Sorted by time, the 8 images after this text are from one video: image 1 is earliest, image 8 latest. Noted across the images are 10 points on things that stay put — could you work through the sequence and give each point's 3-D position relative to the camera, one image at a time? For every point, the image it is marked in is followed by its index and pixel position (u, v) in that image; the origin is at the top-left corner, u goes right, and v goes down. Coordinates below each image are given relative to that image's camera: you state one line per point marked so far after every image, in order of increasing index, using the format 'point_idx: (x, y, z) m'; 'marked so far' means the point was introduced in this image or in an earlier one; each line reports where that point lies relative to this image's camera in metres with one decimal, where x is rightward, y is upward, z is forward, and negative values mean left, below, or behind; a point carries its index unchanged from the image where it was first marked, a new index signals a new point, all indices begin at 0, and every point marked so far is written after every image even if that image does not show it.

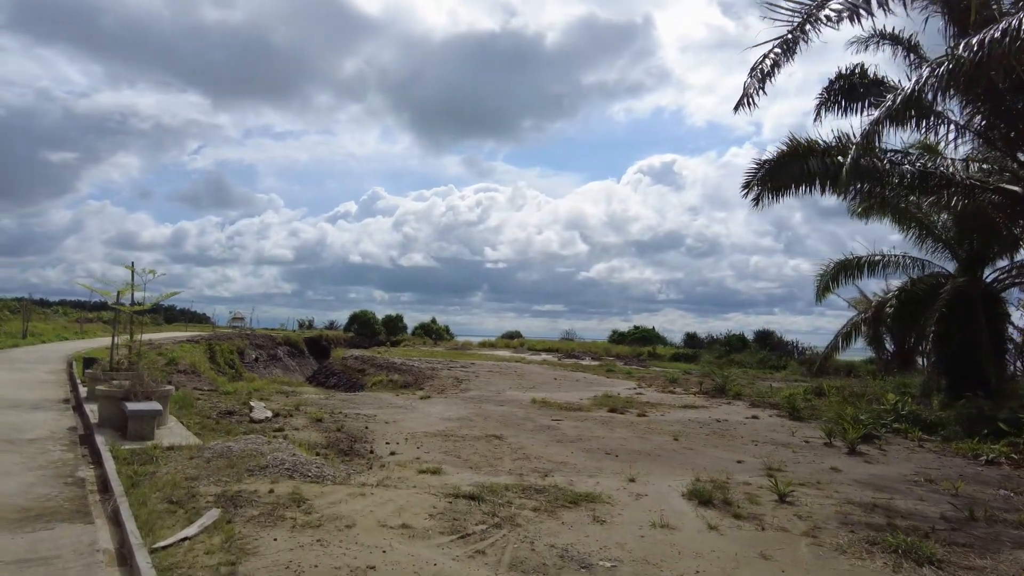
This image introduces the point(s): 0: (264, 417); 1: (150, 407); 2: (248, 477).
0: (-4.6, -2.4, +12.0) m
1: (-4.9, -1.6, +8.9) m
2: (-2.8, -2.0, +7.0) m
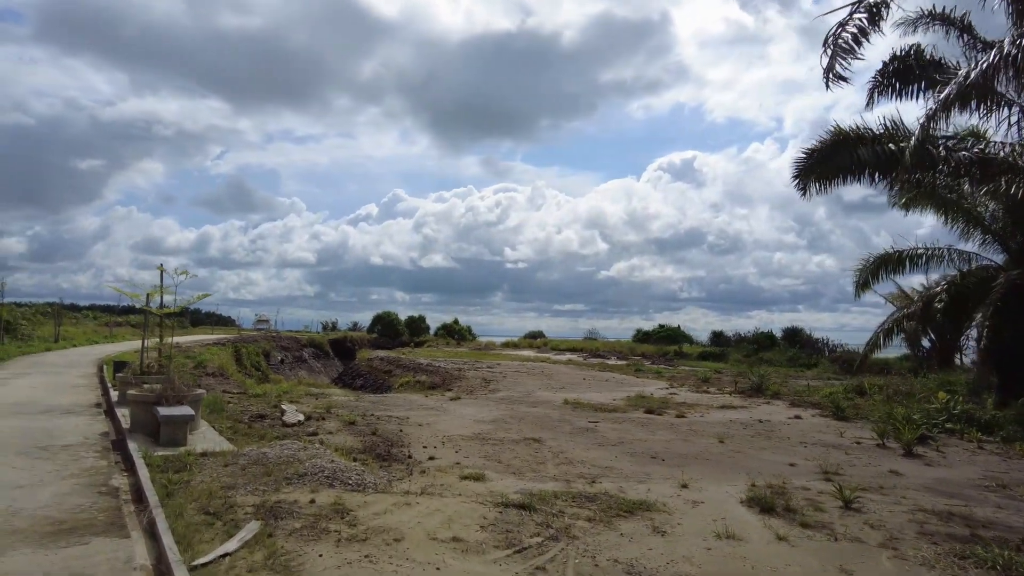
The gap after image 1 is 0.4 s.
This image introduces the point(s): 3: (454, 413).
0: (-3.9, -2.4, +11.8) m
1: (-4.3, -1.6, +8.6) m
2: (-2.3, -2.0, +6.6) m
3: (-1.4, -3.0, +15.8) m
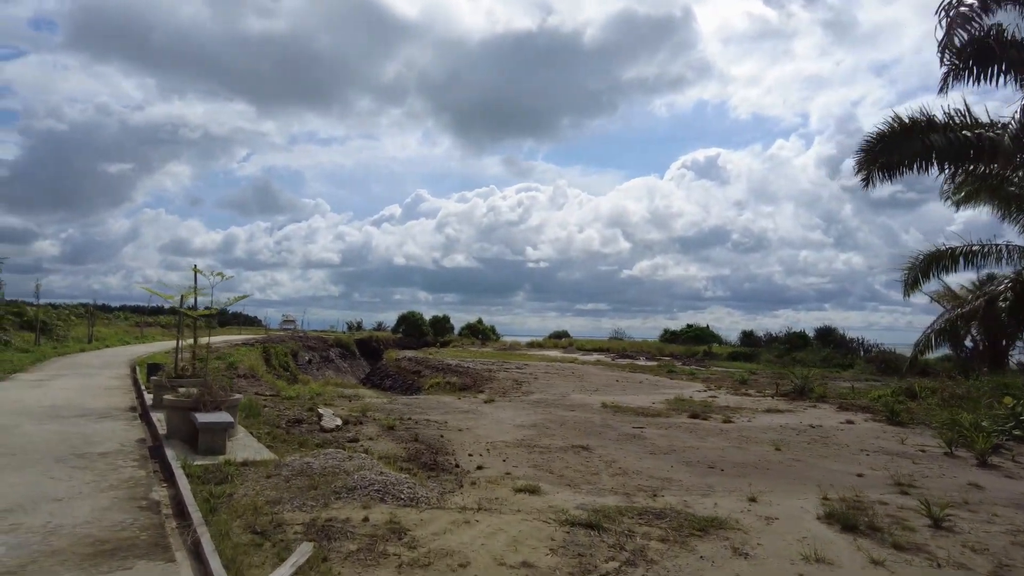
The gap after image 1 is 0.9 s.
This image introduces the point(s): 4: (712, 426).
0: (-3.1, -2.4, +11.4) m
1: (-3.7, -1.7, +8.2) m
2: (-1.7, -2.0, +6.2) m
3: (-0.5, -3.0, +15.3) m
4: (+4.5, -3.1, +14.6) m
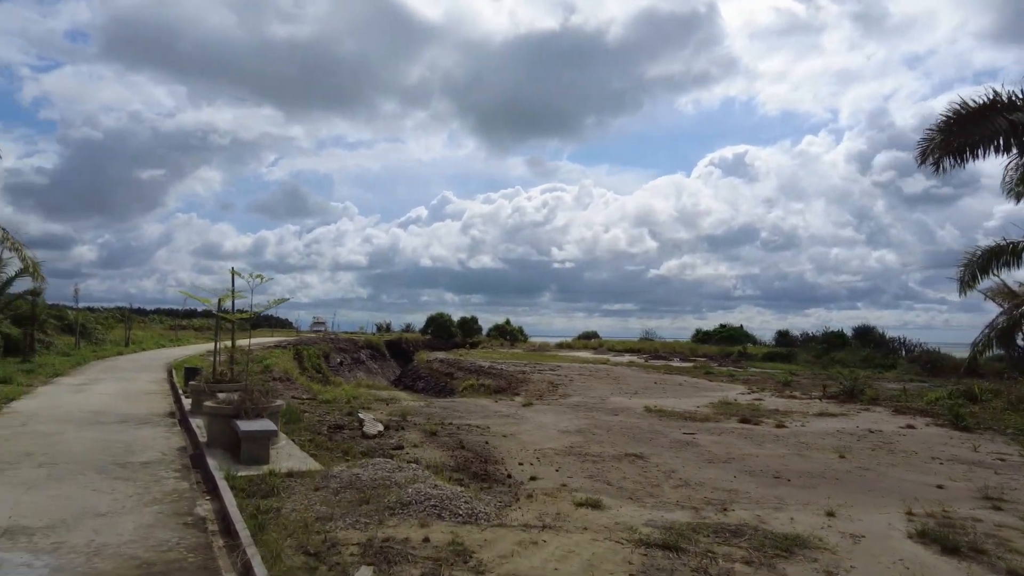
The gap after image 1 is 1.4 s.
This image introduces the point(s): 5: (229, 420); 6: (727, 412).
0: (-2.3, -2.4, +11.0) m
1: (-3.0, -1.7, +7.9) m
2: (-1.1, -2.0, +5.8) m
3: (+0.5, -3.0, +14.8) m
4: (+5.4, -3.0, +13.9) m
5: (-3.8, -1.8, +8.8) m
6: (+5.7, -3.3, +17.3) m
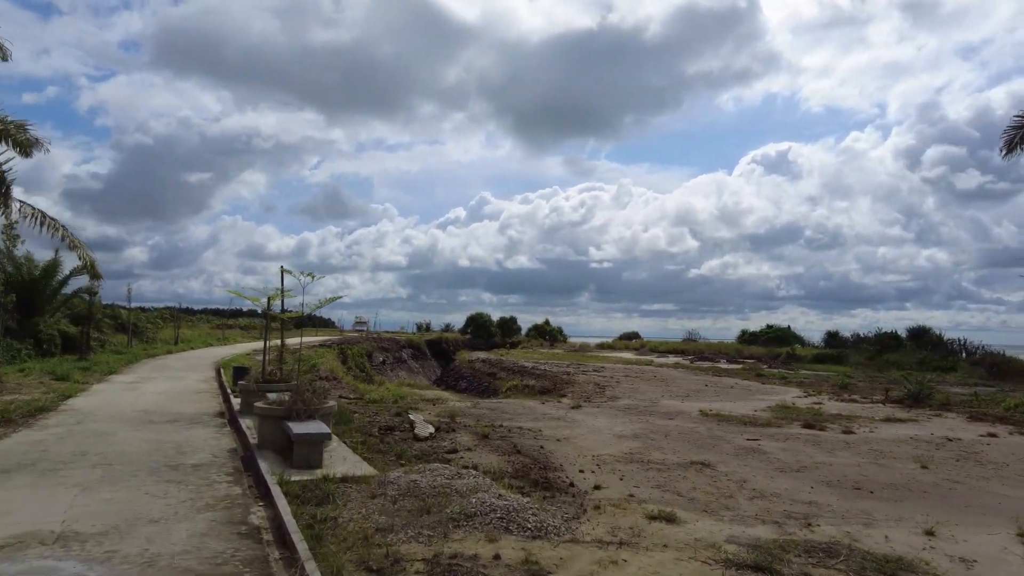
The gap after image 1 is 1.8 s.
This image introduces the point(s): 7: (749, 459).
0: (-1.4, -2.4, +10.6) m
1: (-2.2, -1.6, +7.6) m
2: (-0.5, -2.0, +5.4) m
3: (+1.6, -3.0, +14.3) m
4: (+6.5, -3.0, +13.1) m
5: (-3.0, -1.7, +8.5) m
6: (+6.9, -3.2, +16.5) m
7: (+3.8, -2.7, +10.5) m
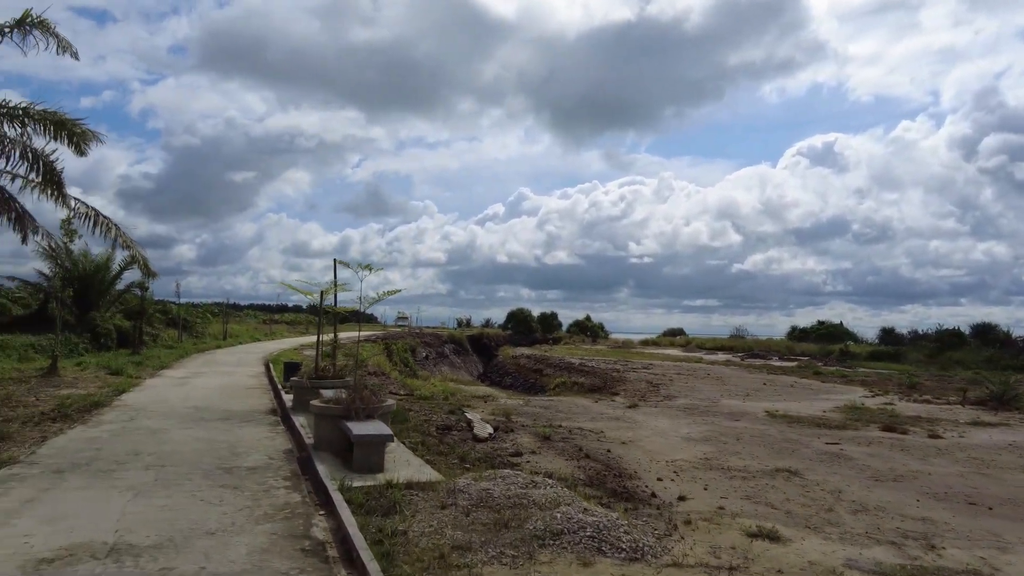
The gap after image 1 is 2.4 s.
0: (-0.4, -2.3, +10.1) m
1: (-1.4, -1.6, +7.1) m
2: (+0.2, -1.9, +4.7) m
3: (+2.8, -2.8, +13.6) m
4: (+7.6, -2.8, +12.1) m
5: (-2.1, -1.6, +8.1) m
6: (+8.3, -3.1, +15.5) m
7: (+4.8, -2.6, +9.6) m
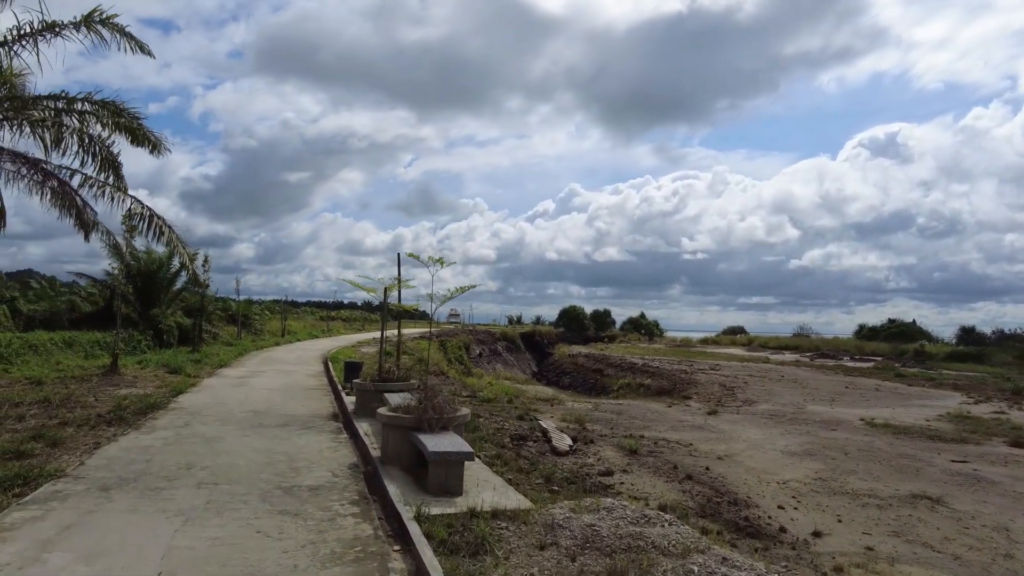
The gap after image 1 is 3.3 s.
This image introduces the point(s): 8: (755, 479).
0: (+0.8, -2.2, +9.0) m
1: (-0.5, -1.5, +6.1) m
2: (+1.0, -1.9, +3.7) m
3: (+4.2, -2.8, +12.3) m
4: (+8.9, -2.8, +10.4) m
5: (-1.1, -1.6, +7.2) m
6: (+9.8, -3.0, +13.8) m
7: (+5.9, -2.5, +8.2) m
8: (+3.1, -2.4, +8.4) m
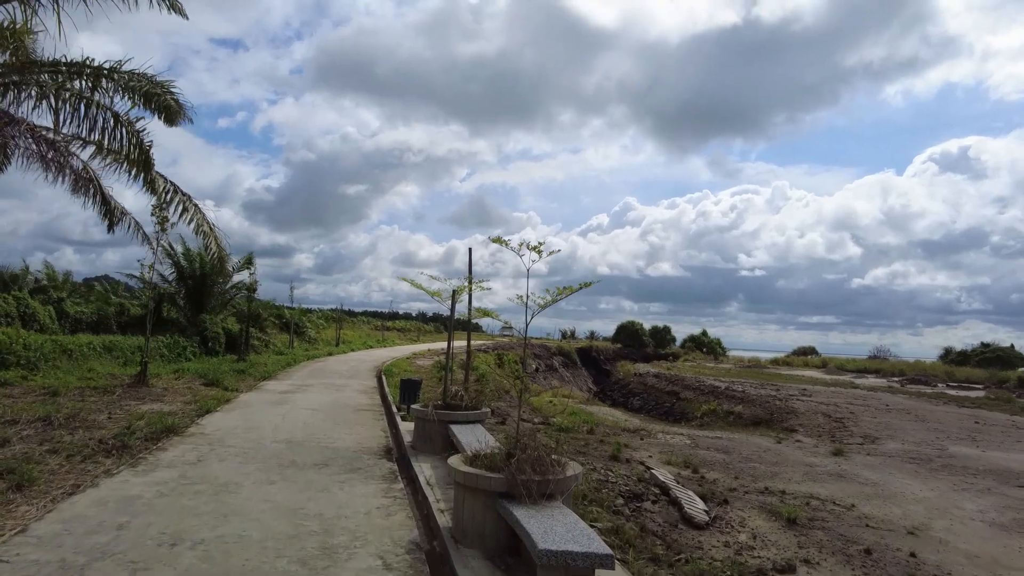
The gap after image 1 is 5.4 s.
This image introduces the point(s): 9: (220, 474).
0: (+1.9, -2.3, +6.5) m
1: (+0.4, -1.5, +3.7) m
2: (+1.7, -1.8, +1.1) m
3: (+5.6, -2.9, +9.4) m
4: (+10.1, -3.0, +7.2) m
5: (-0.1, -1.6, +4.8) m
6: (+11.3, -3.3, +10.5) m
7: (+6.9, -2.6, +5.2) m
8: (+4.2, -2.5, +5.6) m
9: (-3.1, -1.9, +6.9) m
